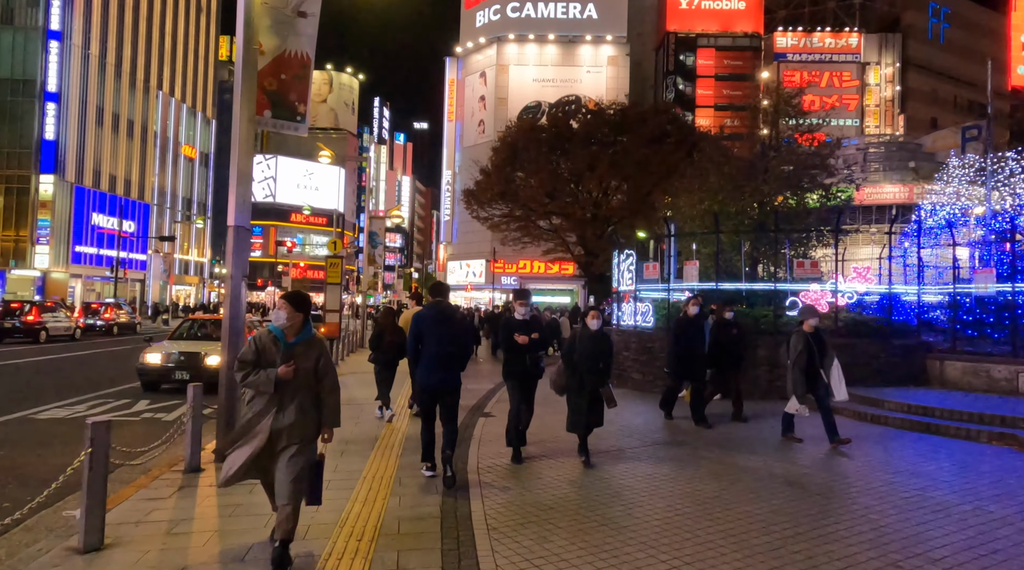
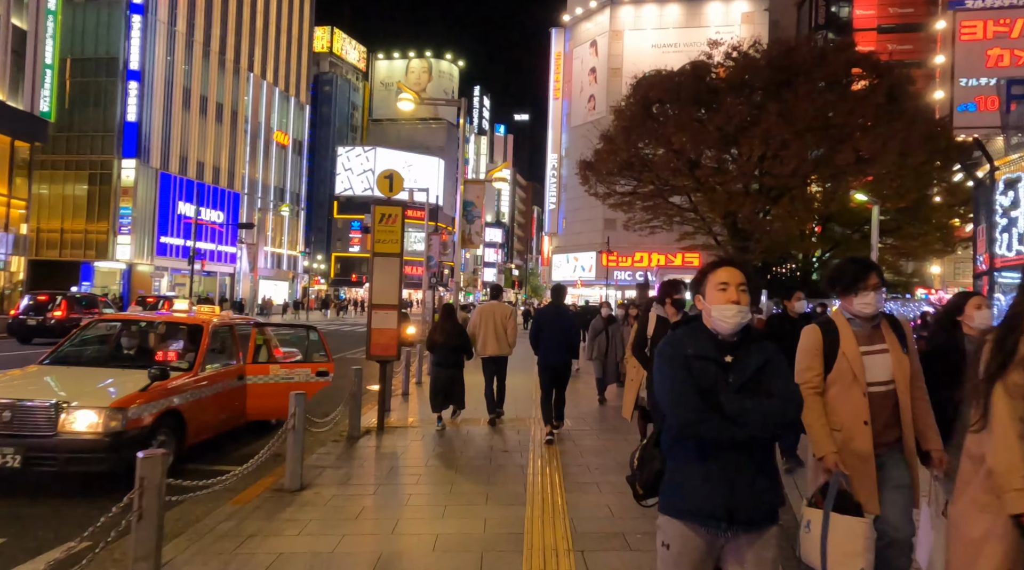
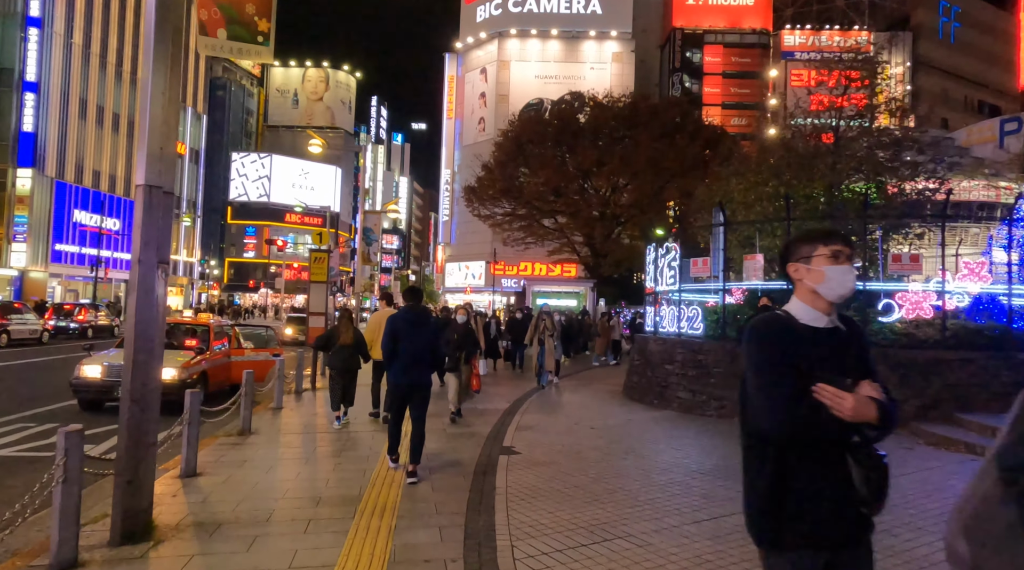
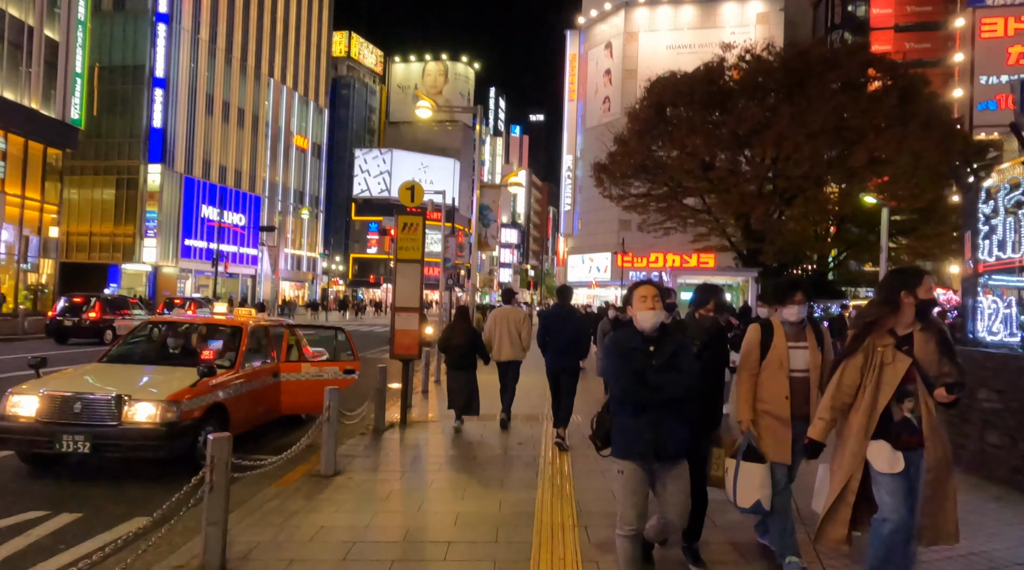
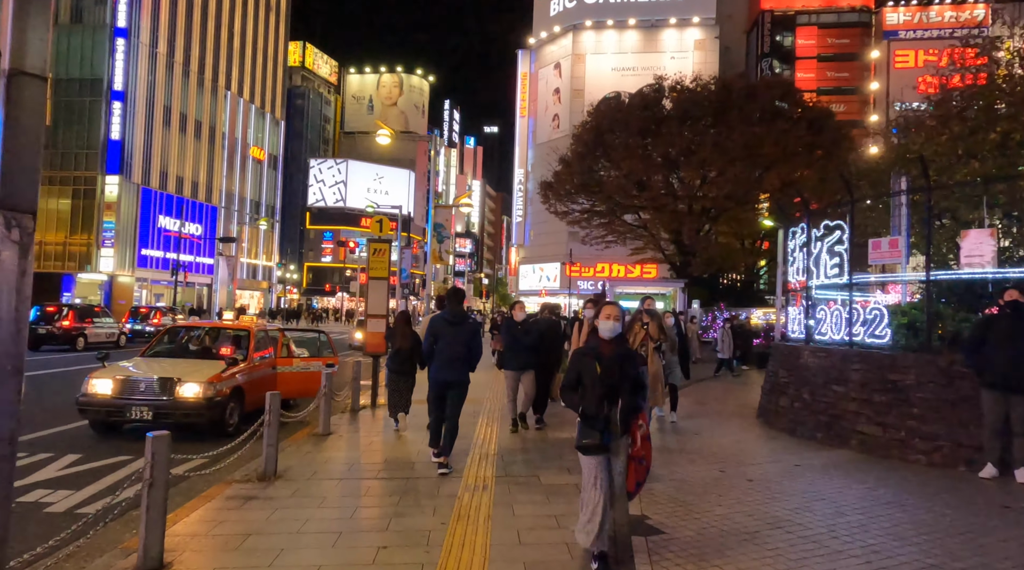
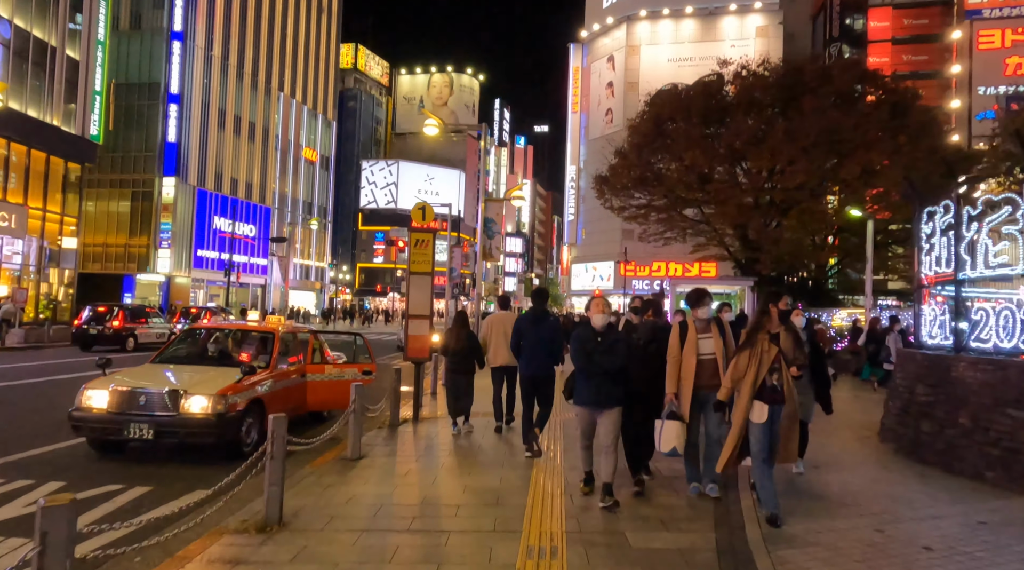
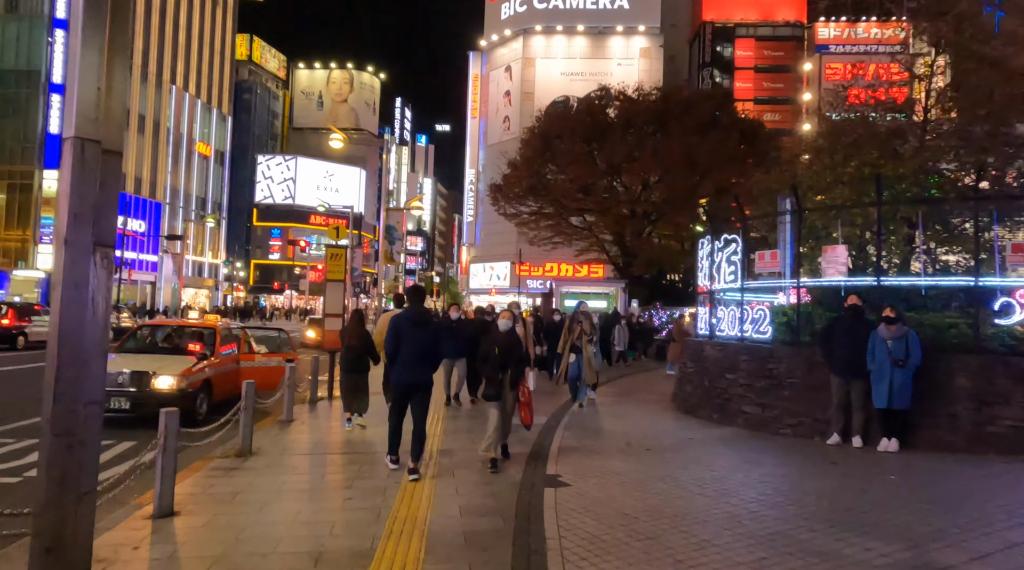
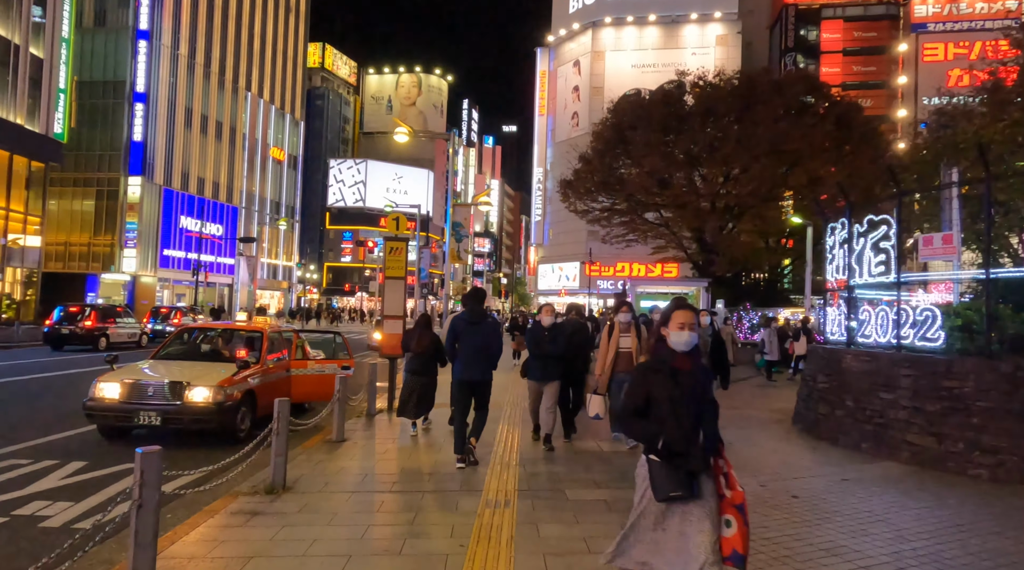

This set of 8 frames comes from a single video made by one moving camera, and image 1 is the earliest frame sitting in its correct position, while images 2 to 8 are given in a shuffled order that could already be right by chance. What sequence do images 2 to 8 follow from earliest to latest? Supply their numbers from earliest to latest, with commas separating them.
3, 7, 5, 8, 6, 4, 2
